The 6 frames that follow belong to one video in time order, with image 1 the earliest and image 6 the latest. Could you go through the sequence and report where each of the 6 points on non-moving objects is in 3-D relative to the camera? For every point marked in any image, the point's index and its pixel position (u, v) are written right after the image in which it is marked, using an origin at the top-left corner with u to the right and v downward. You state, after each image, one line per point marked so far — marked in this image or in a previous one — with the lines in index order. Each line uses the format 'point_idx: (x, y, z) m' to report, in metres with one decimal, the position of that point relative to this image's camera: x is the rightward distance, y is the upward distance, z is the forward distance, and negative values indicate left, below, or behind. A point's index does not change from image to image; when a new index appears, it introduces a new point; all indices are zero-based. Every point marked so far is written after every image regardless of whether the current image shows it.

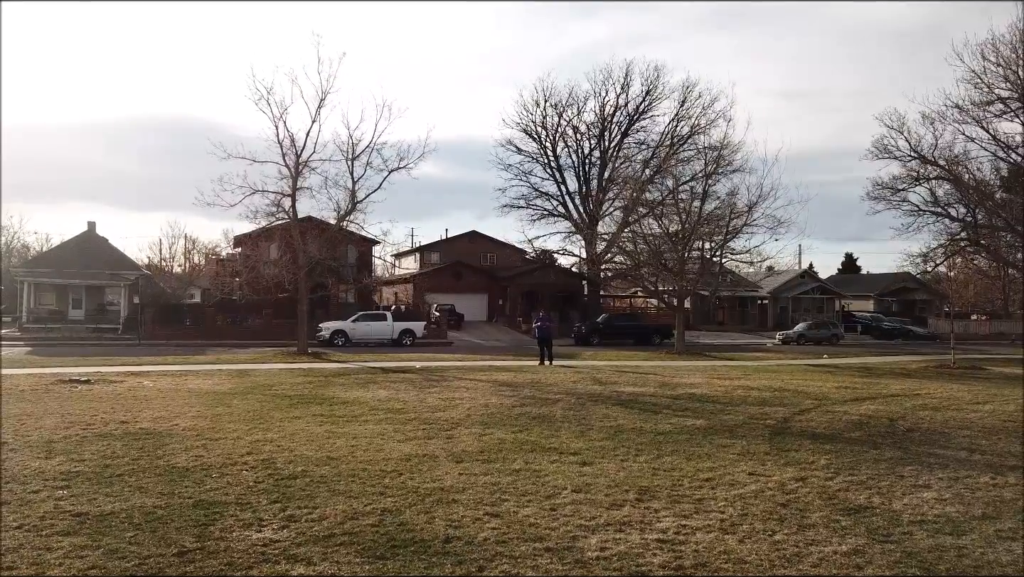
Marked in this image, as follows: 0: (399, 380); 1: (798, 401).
0: (-2.5, -2.0, +16.3) m
1: (+5.2, -2.0, +13.2) m
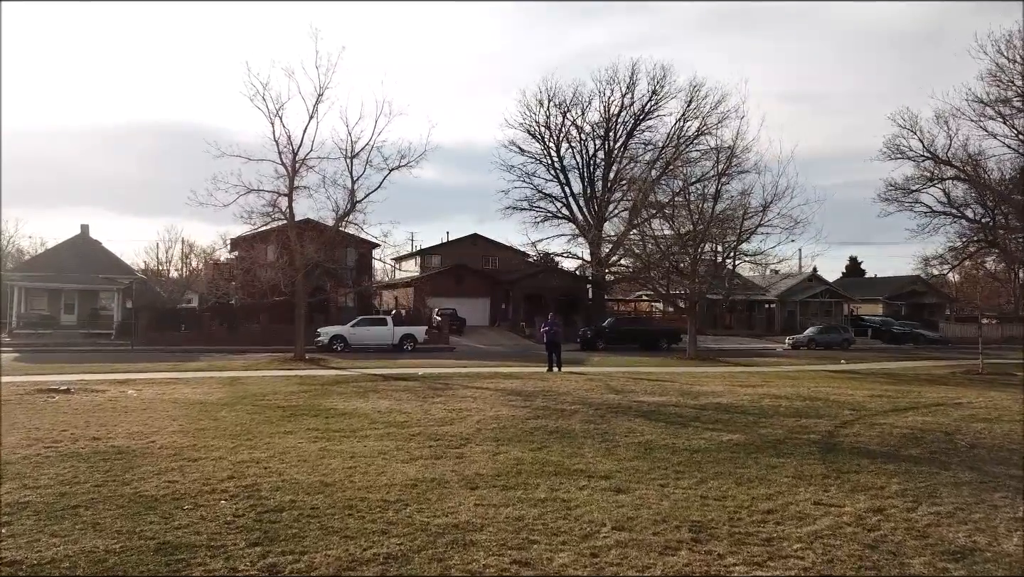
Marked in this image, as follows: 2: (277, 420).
0: (-2.3, -2.1, +15.2) m
1: (+5.4, -2.0, +12.1) m
2: (-3.5, -1.9, +10.8) m
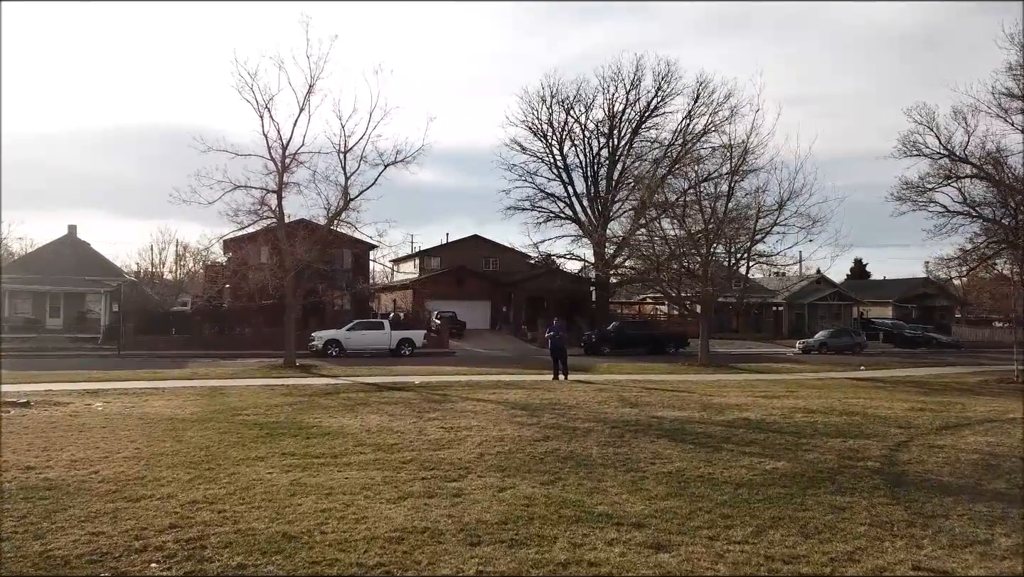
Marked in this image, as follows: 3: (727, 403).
0: (-2.2, -2.1, +13.9) m
1: (+5.5, -2.1, +10.7) m
2: (-3.4, -2.0, +9.5) m
3: (+4.2, -2.2, +14.2) m
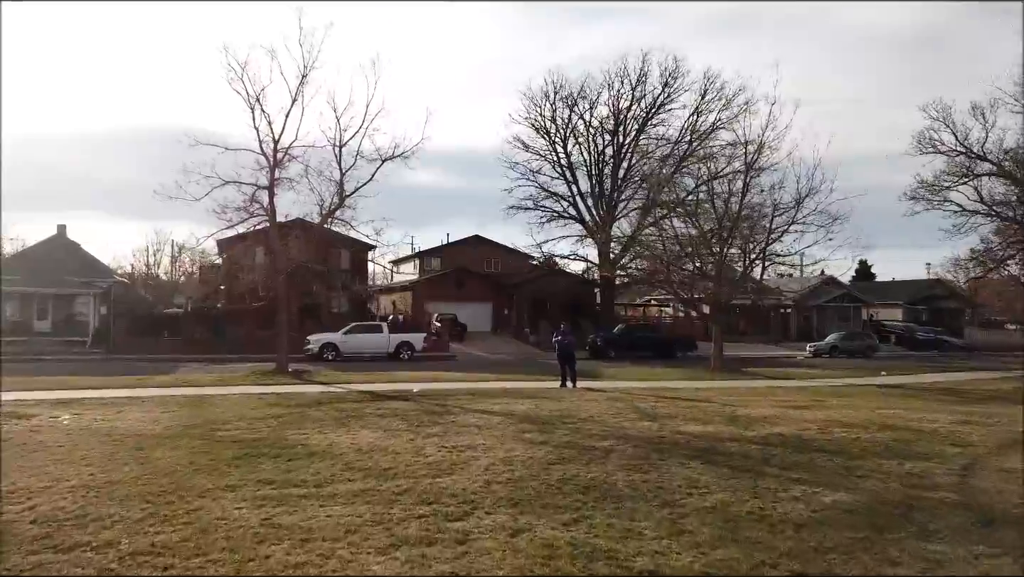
0: (-2.1, -2.2, +12.7) m
1: (+5.6, -2.1, +9.6) m
2: (-3.3, -2.0, +8.3) m
3: (+4.3, -2.2, +13.0) m
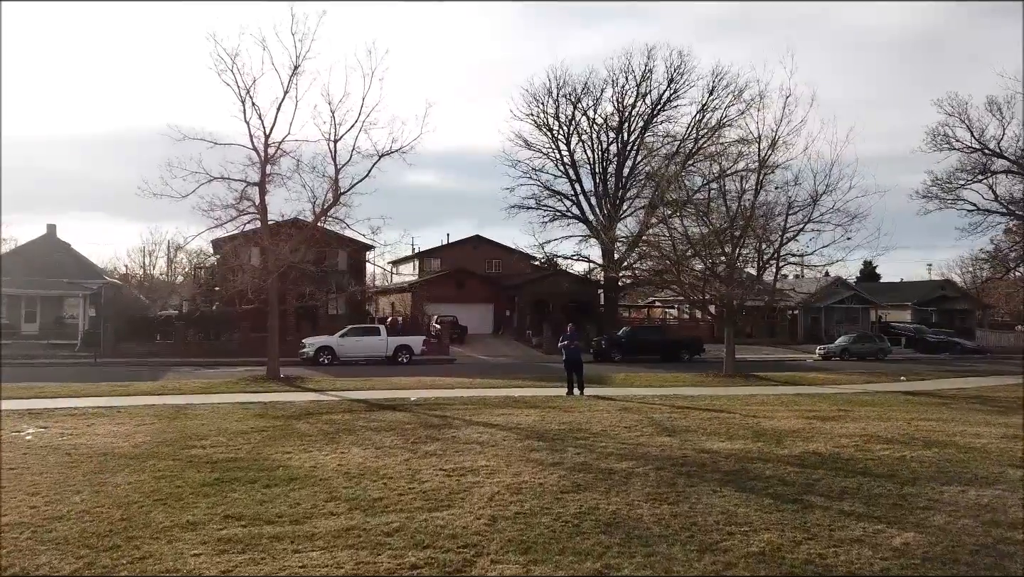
0: (-2.0, -2.2, +11.6) m
1: (+5.7, -2.1, +8.5) m
2: (-3.2, -2.0, +7.2) m
3: (+4.4, -2.3, +11.9) m
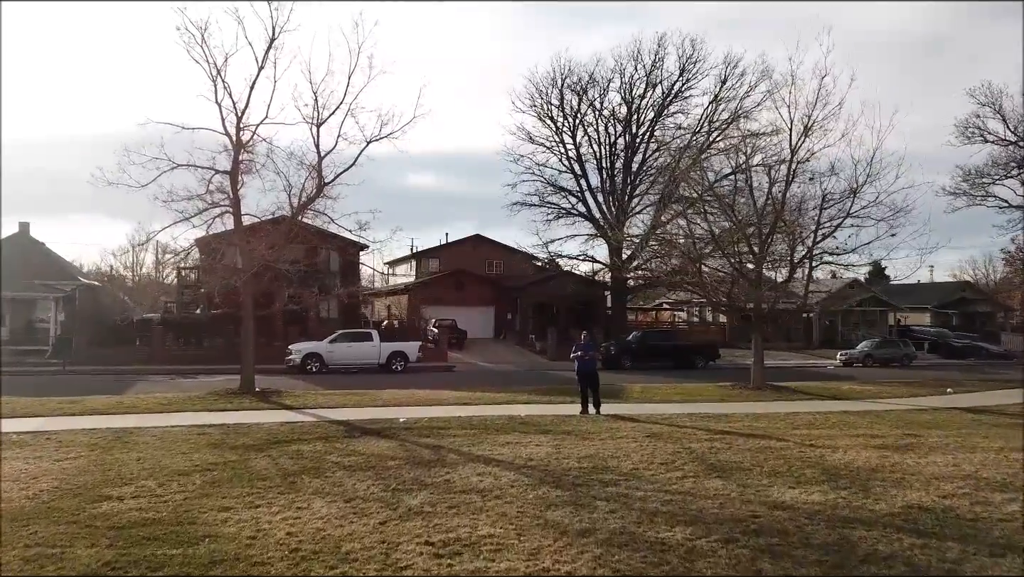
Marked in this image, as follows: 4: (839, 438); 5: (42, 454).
0: (-1.9, -2.2, +9.3) m
1: (+5.8, -2.1, +6.2) m
2: (-3.1, -2.1, +4.9) m
3: (+4.5, -2.3, +9.6) m
4: (+5.4, -2.4, +12.0) m
5: (-6.5, -2.3, +10.3) m
